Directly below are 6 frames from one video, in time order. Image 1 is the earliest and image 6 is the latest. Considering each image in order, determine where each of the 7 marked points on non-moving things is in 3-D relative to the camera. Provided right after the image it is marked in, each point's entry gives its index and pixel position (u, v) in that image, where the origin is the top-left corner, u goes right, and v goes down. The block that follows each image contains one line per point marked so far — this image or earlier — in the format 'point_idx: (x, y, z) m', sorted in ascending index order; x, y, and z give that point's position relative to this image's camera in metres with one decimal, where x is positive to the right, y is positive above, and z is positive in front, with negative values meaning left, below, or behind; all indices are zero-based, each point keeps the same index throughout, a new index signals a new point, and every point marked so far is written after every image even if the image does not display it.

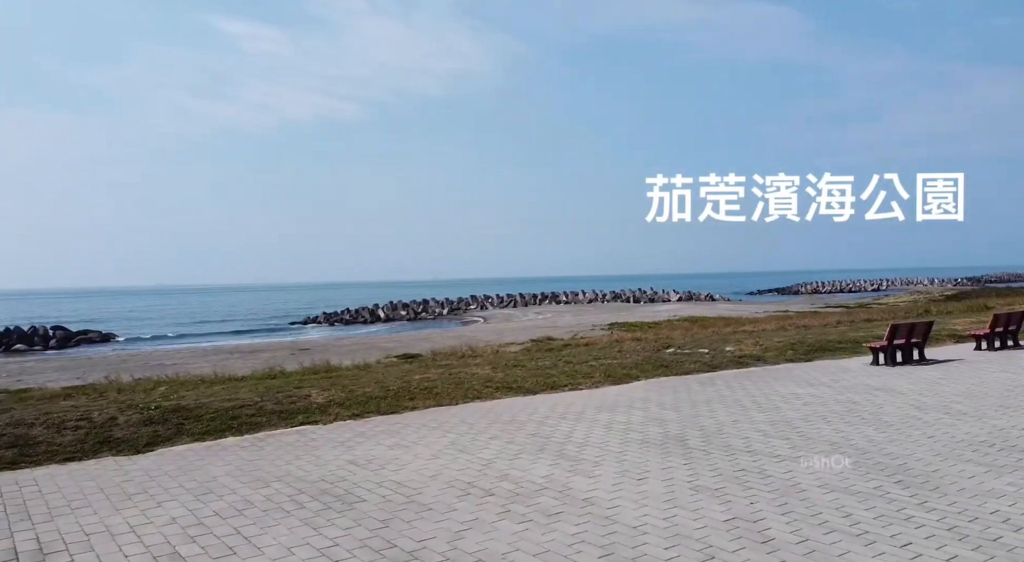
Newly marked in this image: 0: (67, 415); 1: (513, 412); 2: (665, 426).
0: (-4.5, -1.3, +8.2) m
1: (0.0, -1.3, +8.1) m
2: (+1.4, -1.3, +7.2) m
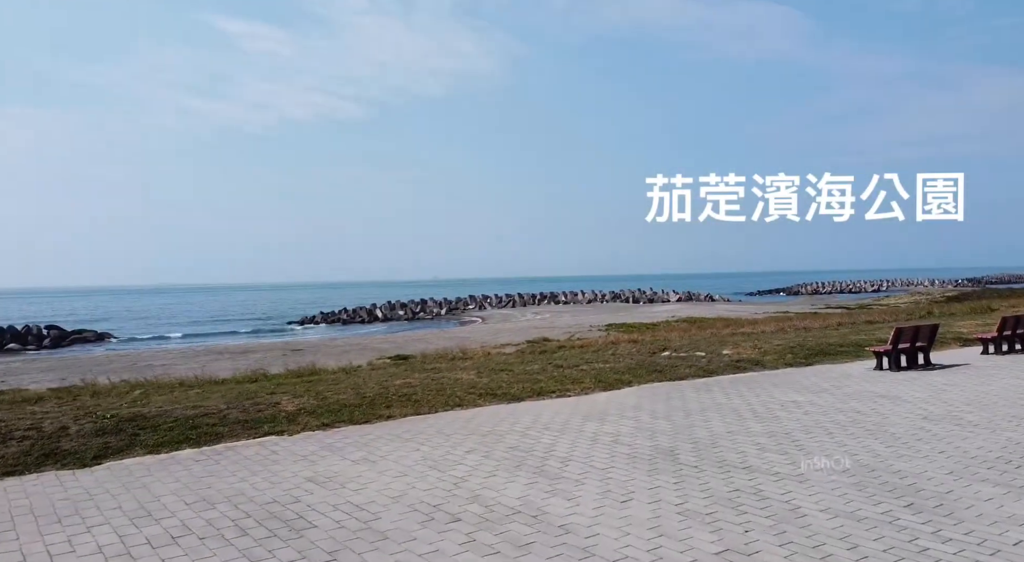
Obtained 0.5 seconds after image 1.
0: (-4.6, -1.3, +7.7) m
1: (-0.2, -1.3, +7.6) m
2: (+1.2, -1.3, +6.7) m
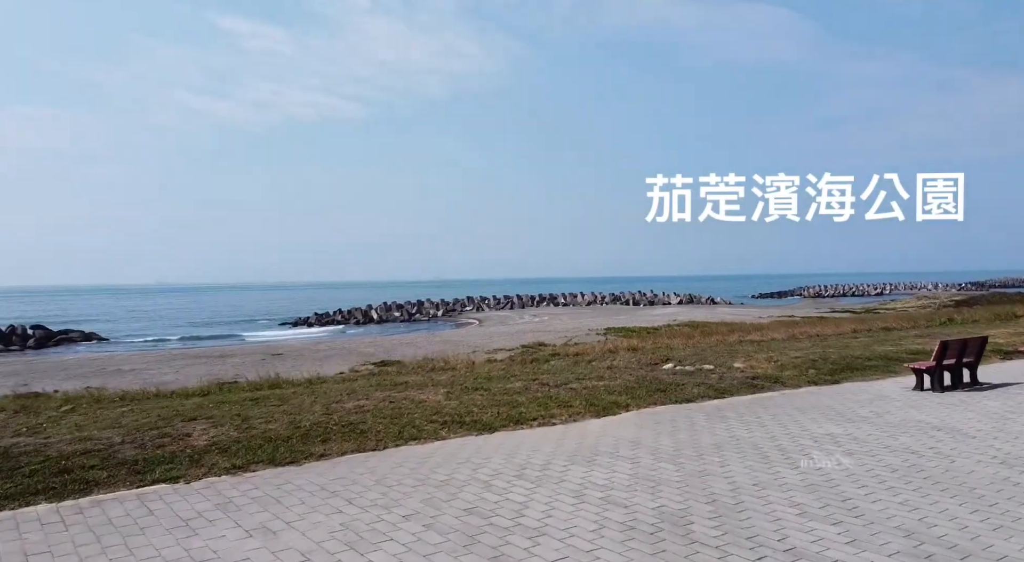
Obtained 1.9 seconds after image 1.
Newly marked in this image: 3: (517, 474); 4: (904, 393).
0: (-4.9, -1.4, +6.1) m
1: (-0.4, -1.3, +6.0) m
2: (+0.9, -1.3, +5.1) m
3: (0.0, -1.3, +5.6) m
4: (+4.5, -1.3, +9.3) m
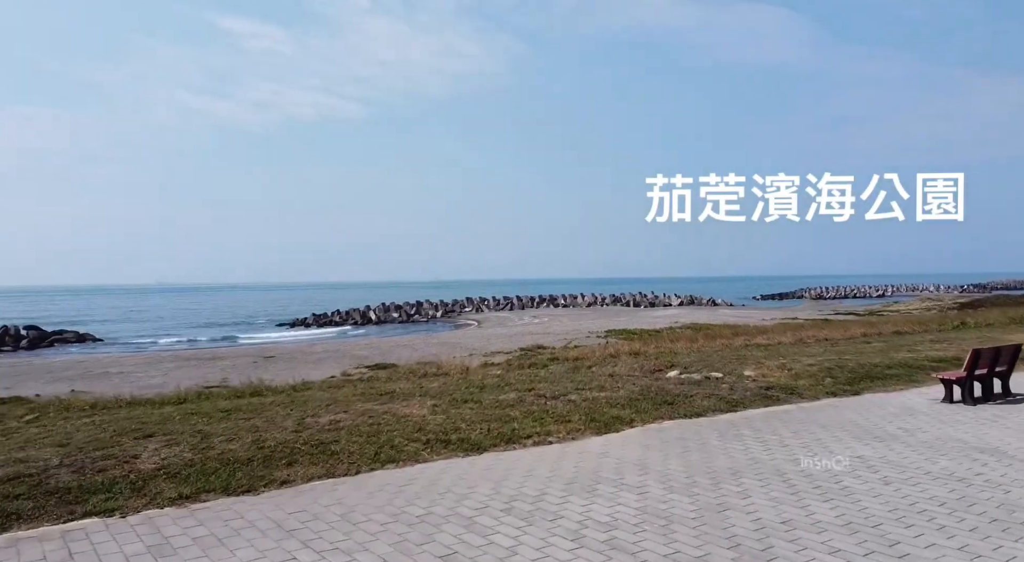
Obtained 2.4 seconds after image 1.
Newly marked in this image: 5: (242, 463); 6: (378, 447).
0: (-5.0, -1.4, +5.3) m
1: (-0.5, -1.4, +5.2) m
2: (+0.9, -1.3, +4.4) m
3: (0.0, -1.4, +4.9) m
4: (+4.4, -1.3, +8.5) m
5: (-1.9, -1.3, +5.8) m
6: (-1.0, -1.3, +6.3) m
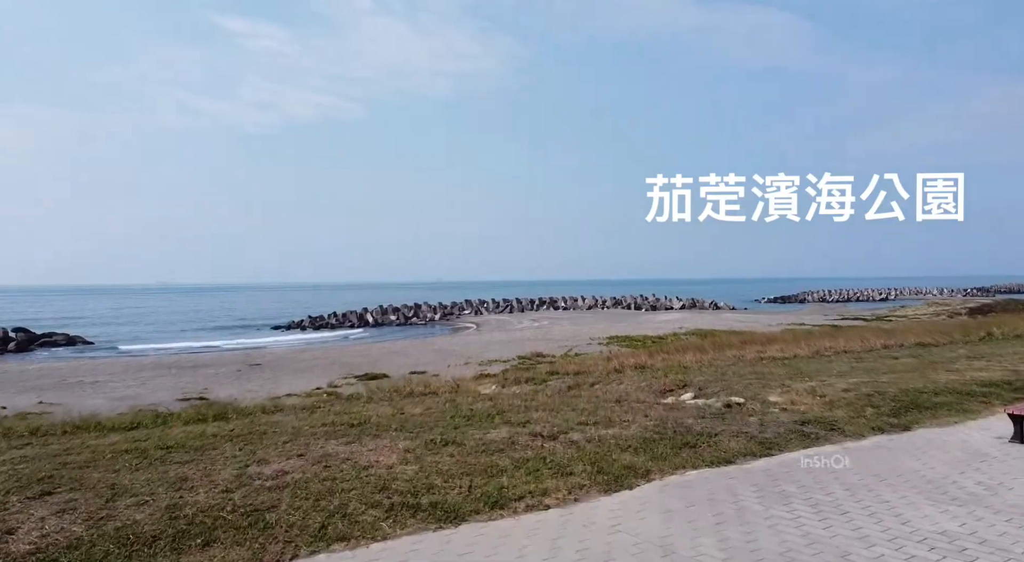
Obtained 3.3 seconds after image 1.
0: (-5.1, -1.5, +3.9) m
1: (-0.6, -1.5, +3.8) m
2: (+0.8, -1.5, +3.0) m
3: (-0.1, -1.5, +3.5) m
4: (+4.3, -1.5, +7.2) m
5: (-2.0, -1.4, +4.4) m
6: (-1.1, -1.4, +4.9) m
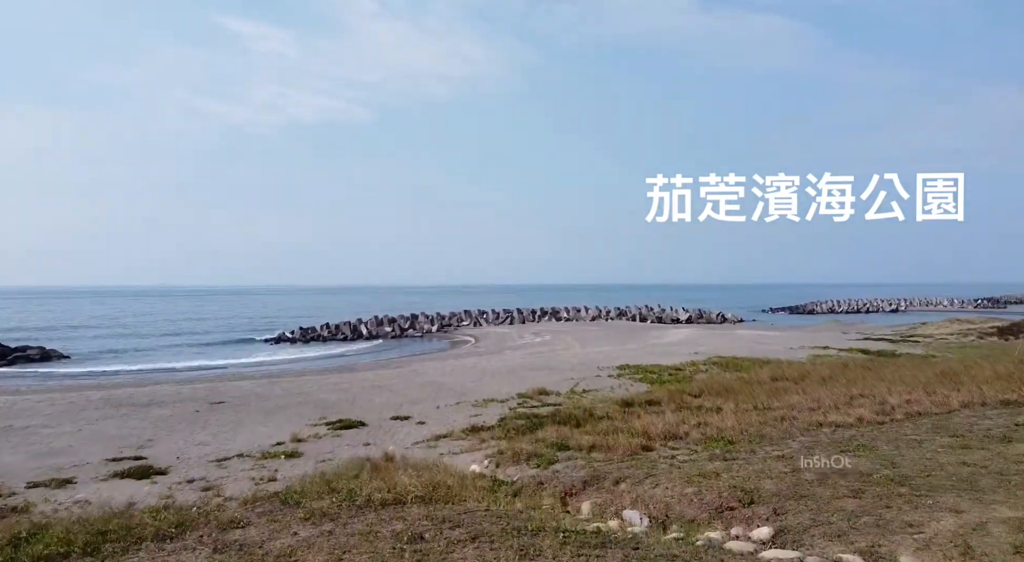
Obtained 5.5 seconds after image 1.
0: (-5.1, -2.2, +0.4) m
1: (-0.6, -2.2, +0.3) m
2: (+0.7, -2.2, -0.5) m
3: (-0.2, -2.2, 0.0) m
4: (+4.3, -2.3, +3.7) m
5: (-2.1, -2.2, +0.9) m
6: (-1.2, -2.2, +1.4) m
